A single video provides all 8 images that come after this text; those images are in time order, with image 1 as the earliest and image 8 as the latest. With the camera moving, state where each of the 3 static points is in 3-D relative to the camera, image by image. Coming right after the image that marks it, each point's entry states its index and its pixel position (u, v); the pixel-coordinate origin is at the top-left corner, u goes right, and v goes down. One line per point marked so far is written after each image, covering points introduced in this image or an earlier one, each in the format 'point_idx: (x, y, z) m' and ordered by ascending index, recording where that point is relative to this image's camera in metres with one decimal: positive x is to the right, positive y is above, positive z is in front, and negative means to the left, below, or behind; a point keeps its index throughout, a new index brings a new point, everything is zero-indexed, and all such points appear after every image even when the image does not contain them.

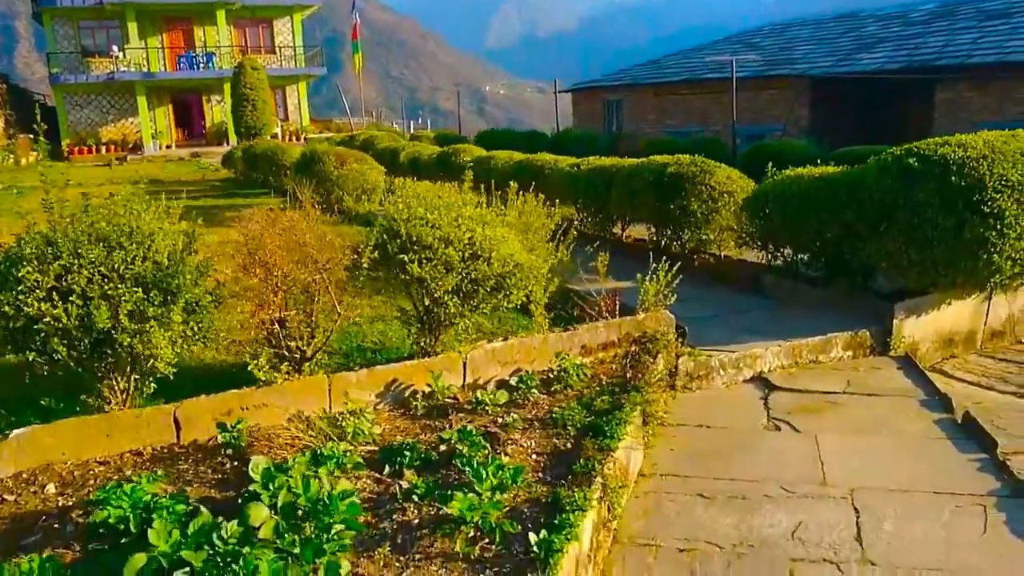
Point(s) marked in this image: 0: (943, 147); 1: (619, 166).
0: (+2.3, +0.7, +4.7) m
1: (+0.9, +1.0, +7.4) m
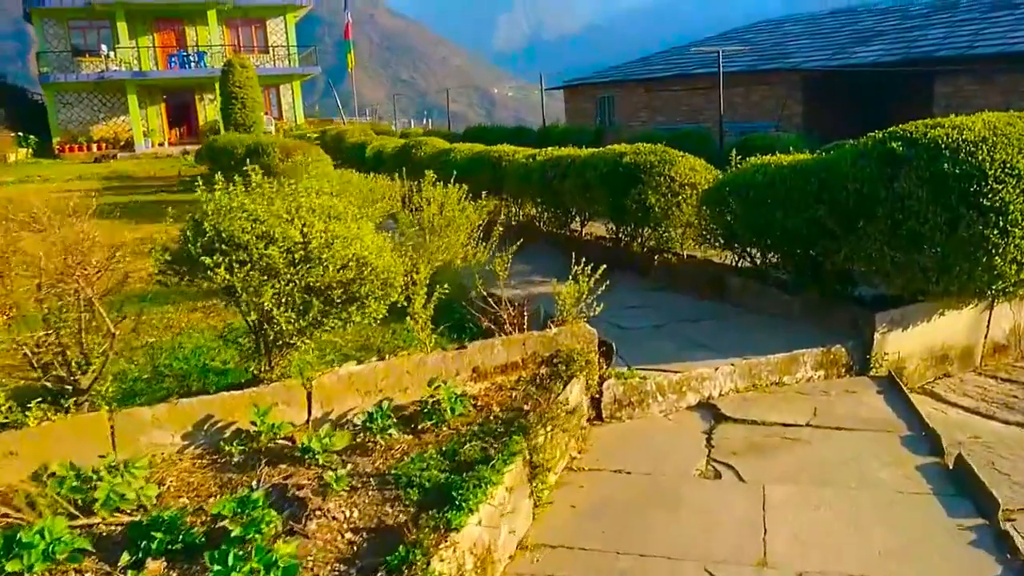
0: (+1.8, +0.7, +3.9) m
1: (+0.5, +1.0, +6.6) m
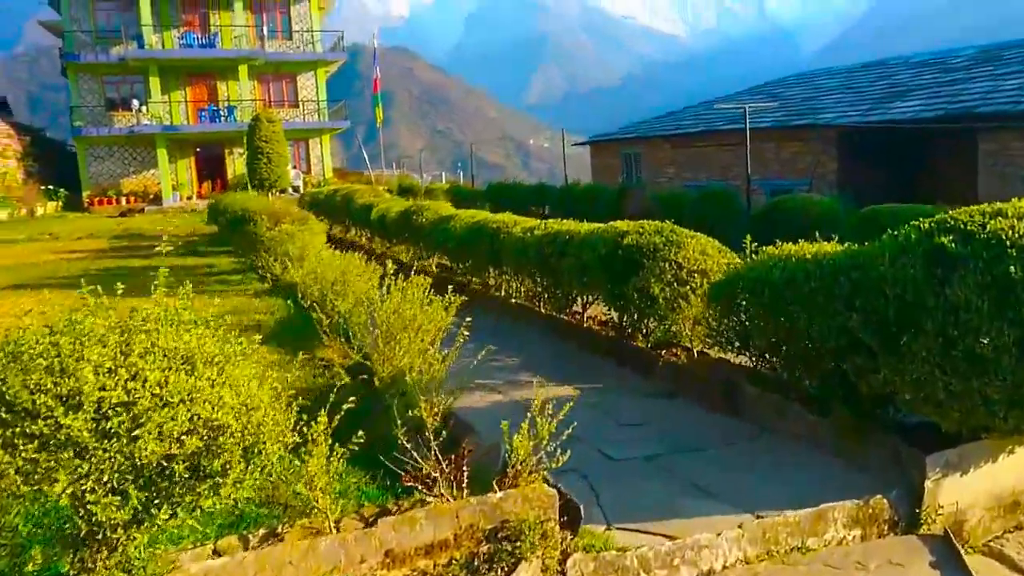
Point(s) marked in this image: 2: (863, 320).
0: (+1.7, +0.2, +3.1) m
1: (+0.4, +0.4, +5.8) m
2: (+1.3, -0.1, +3.3) m
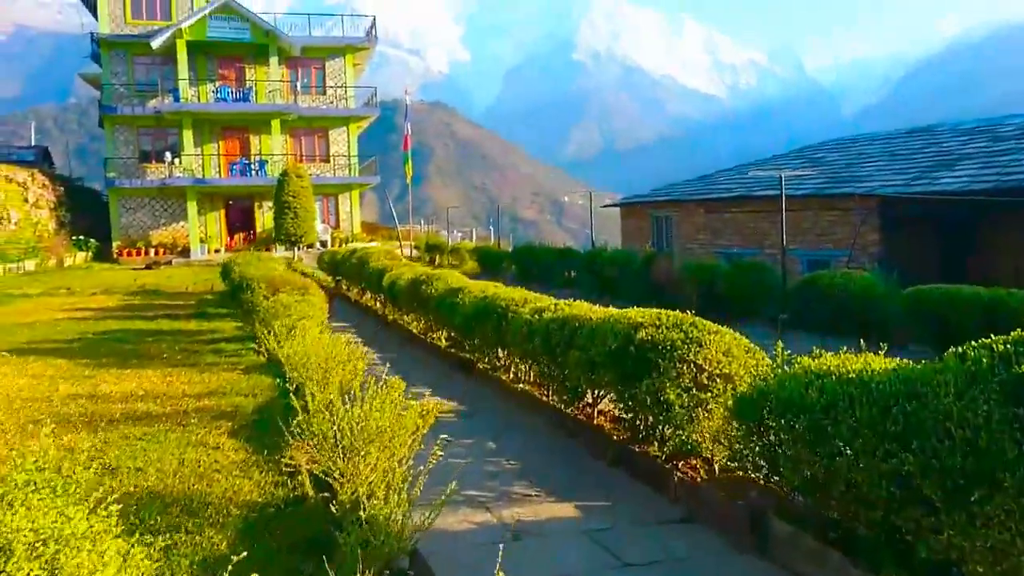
0: (+1.6, -0.2, +2.5) m
1: (+0.4, -0.2, +5.2) m
2: (+1.2, -0.5, +2.6) m
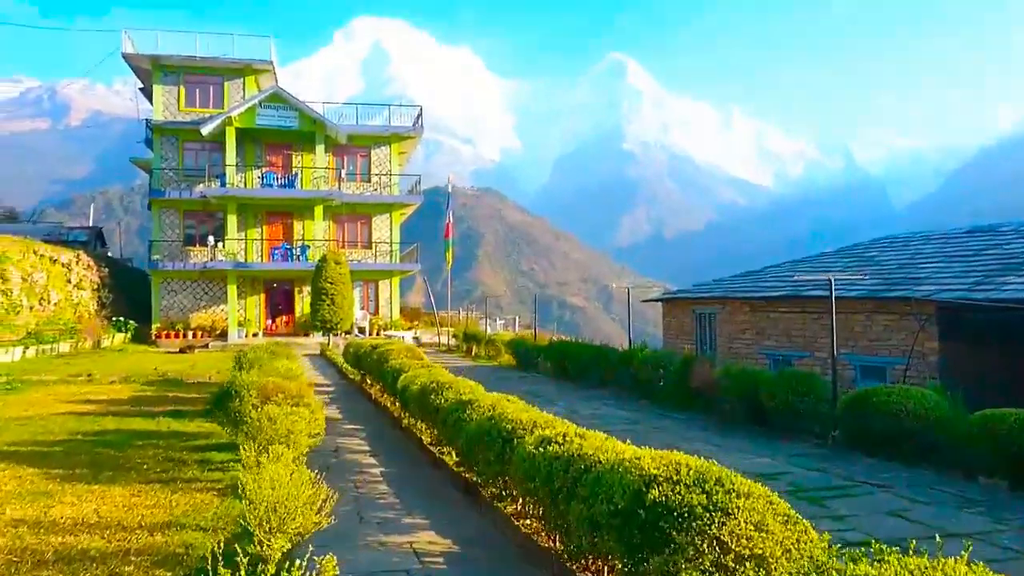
0: (+1.4, -0.6, +1.6) m
1: (+0.4, -0.9, +4.4) m
2: (+1.0, -1.0, +1.7) m
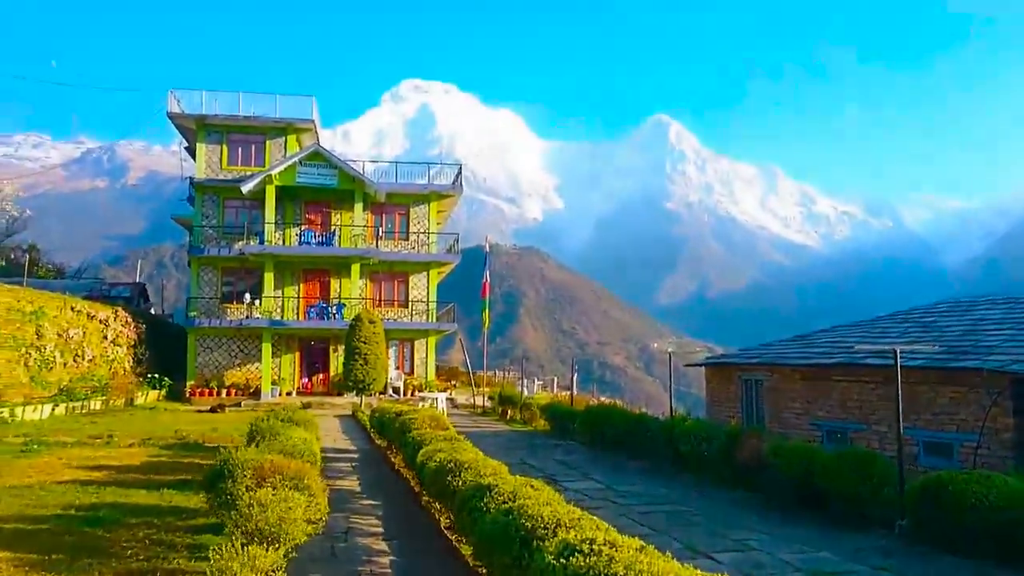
0: (+1.3, -0.8, +0.7) m
1: (+0.4, -1.2, +3.6) m
2: (+0.9, -1.1, +0.9) m
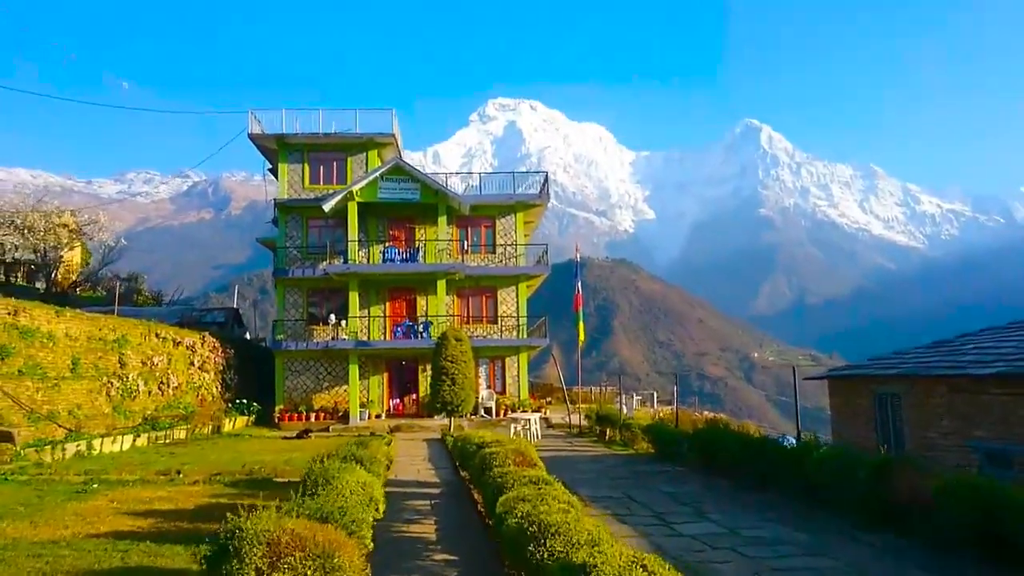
0: (+1.2, -0.6, -1.3) m
1: (+0.6, -1.1, +1.7) m
2: (+0.9, -1.0, -1.1) m
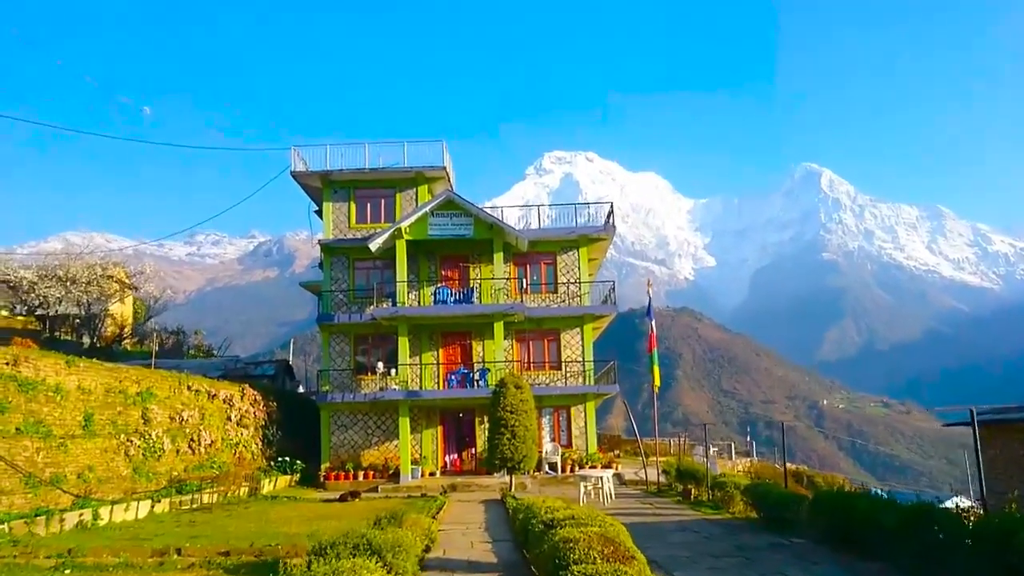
0: (+1.1, 0.0, -4.4) m
1: (+0.7, -0.7, -1.5) m
2: (+0.8, -0.4, -4.3) m
